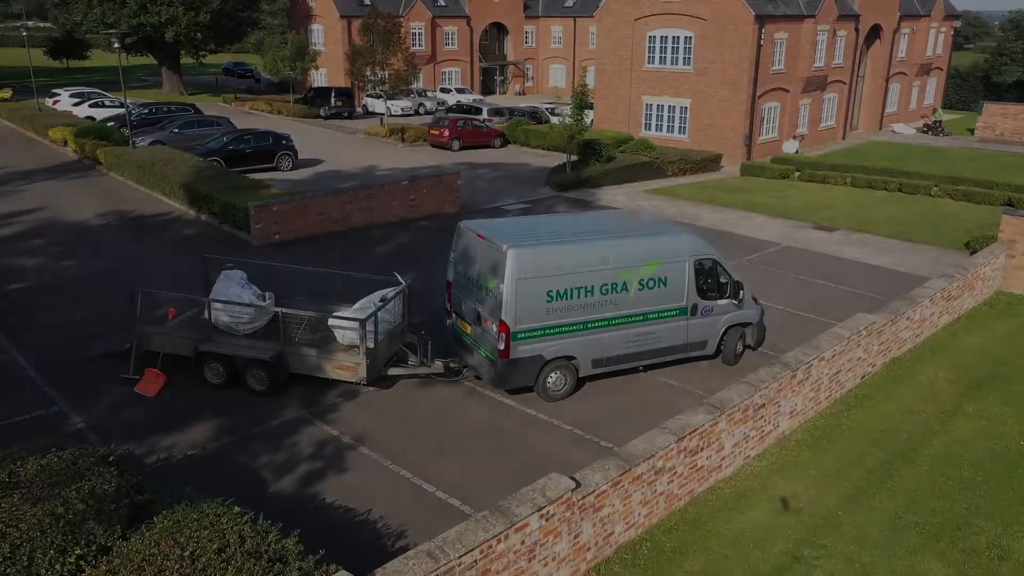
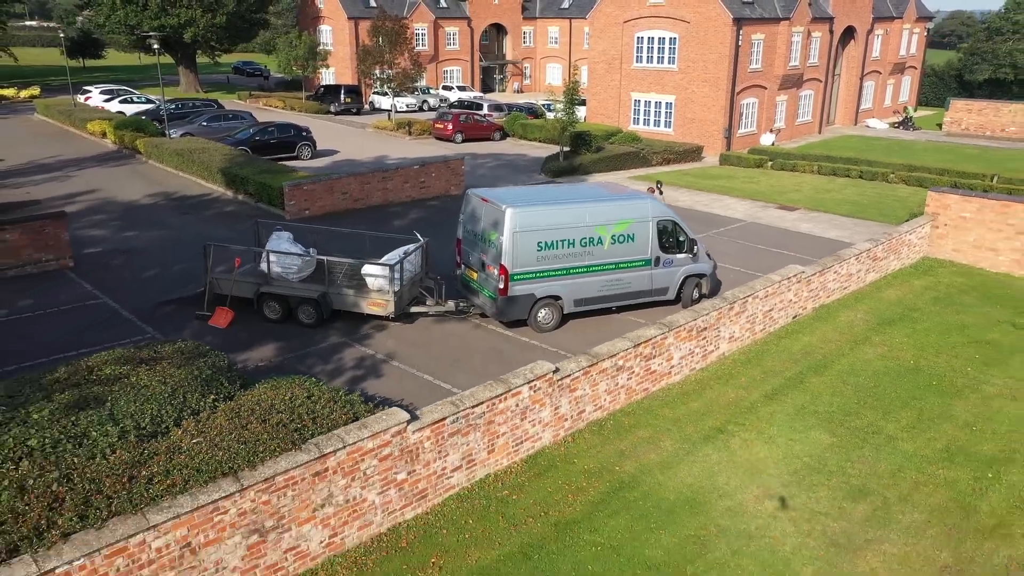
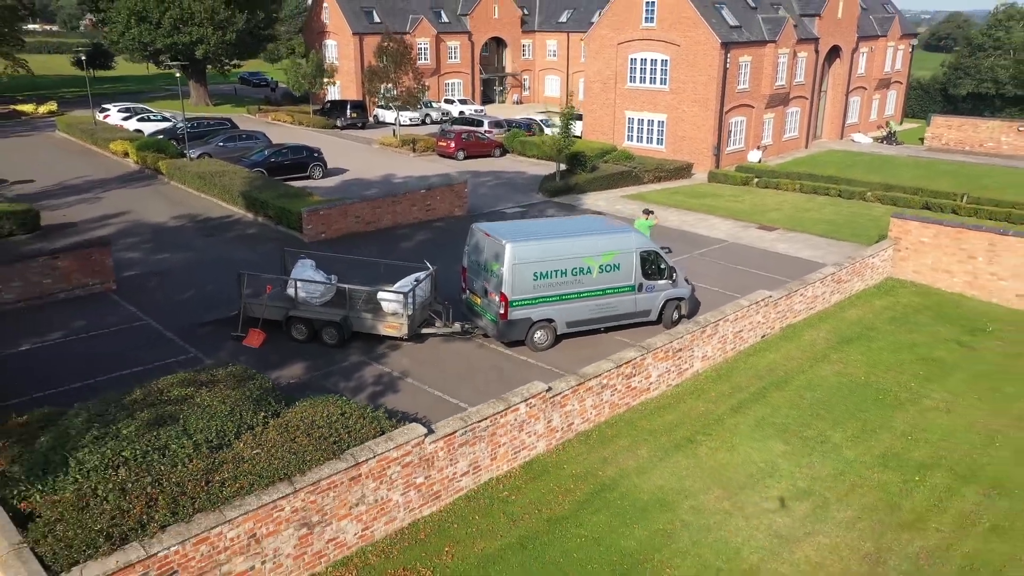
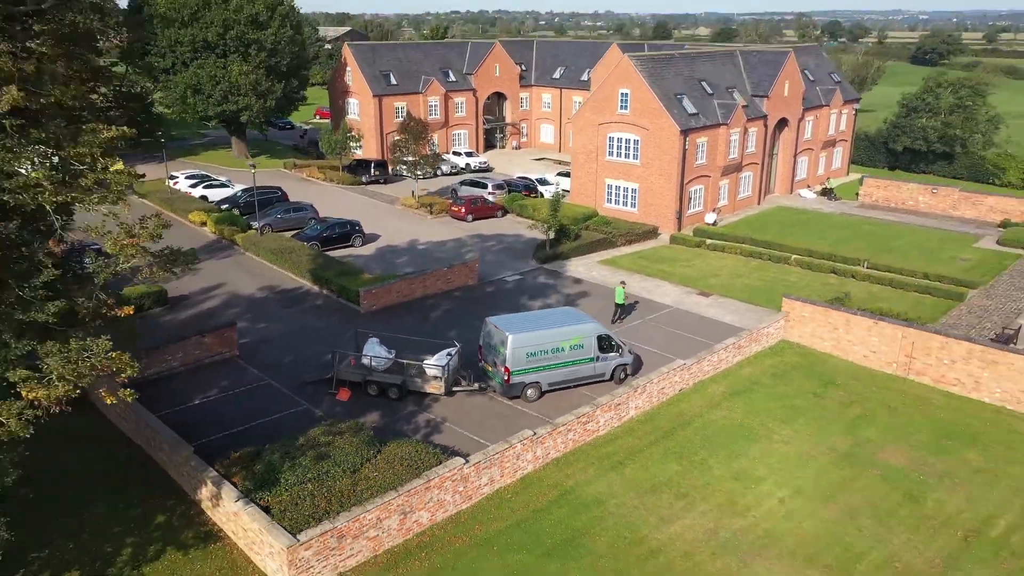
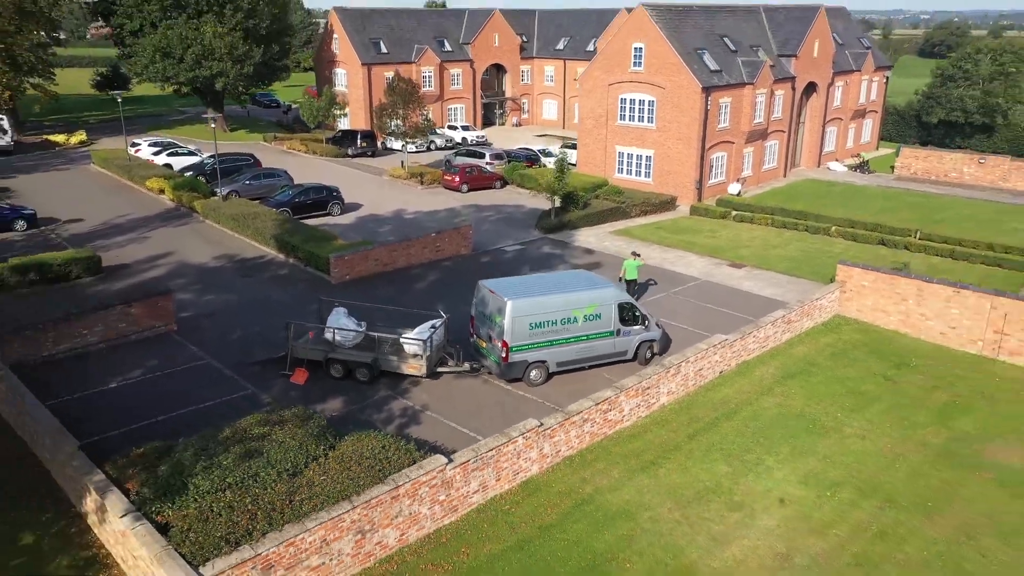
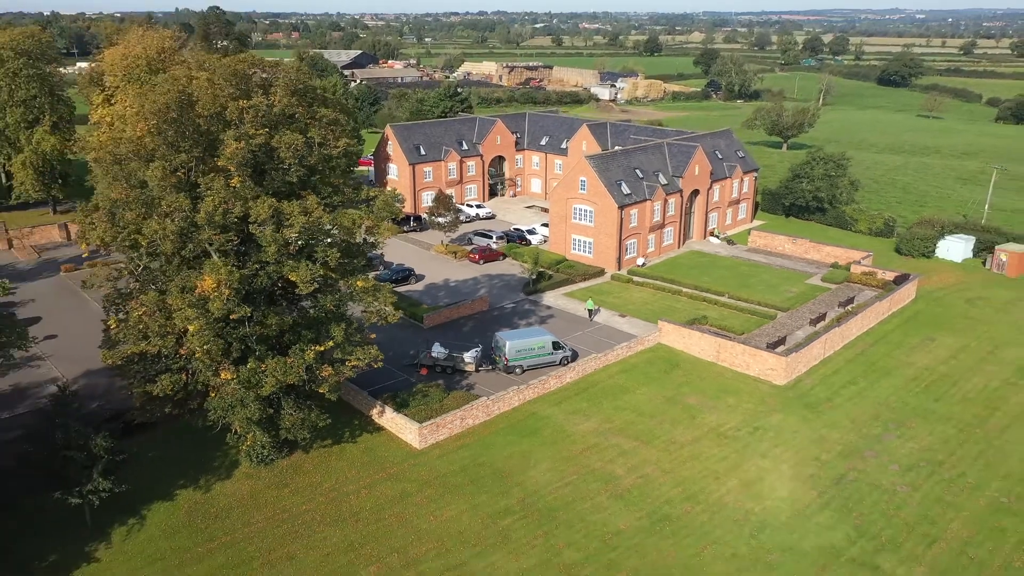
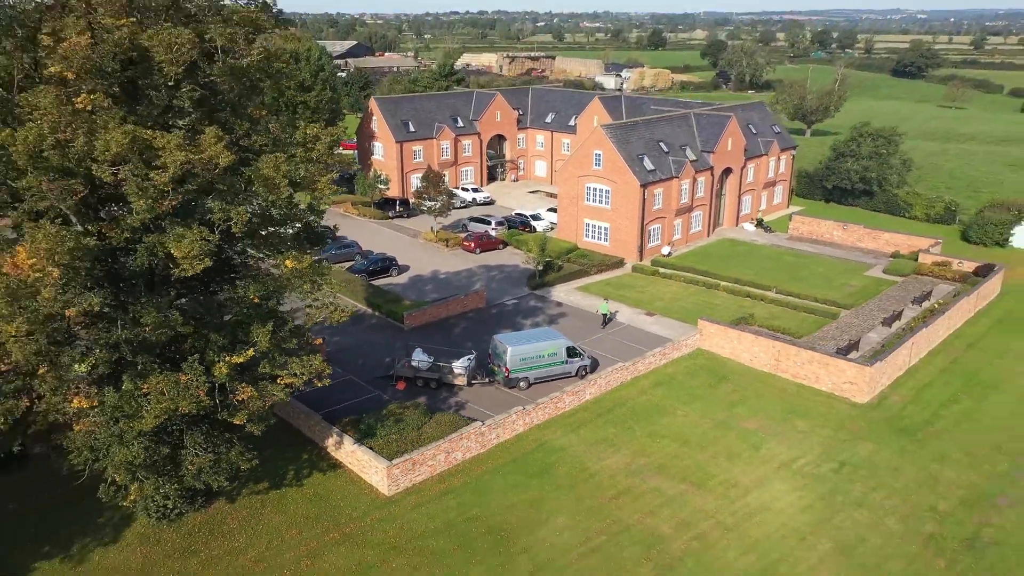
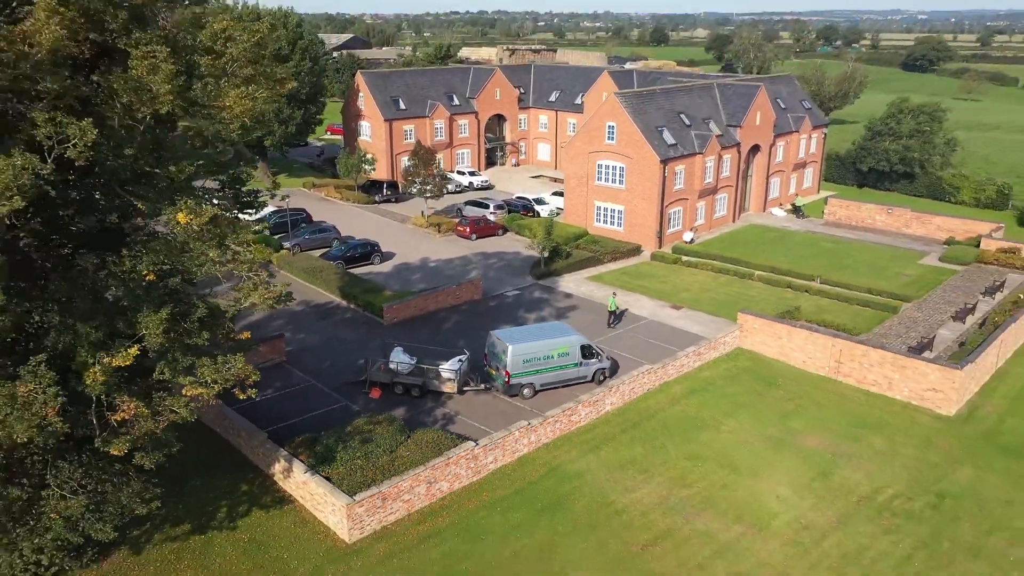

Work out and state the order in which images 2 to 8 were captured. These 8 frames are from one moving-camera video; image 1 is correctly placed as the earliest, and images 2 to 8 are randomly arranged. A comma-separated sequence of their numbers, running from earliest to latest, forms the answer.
2, 3, 5, 4, 8, 7, 6
